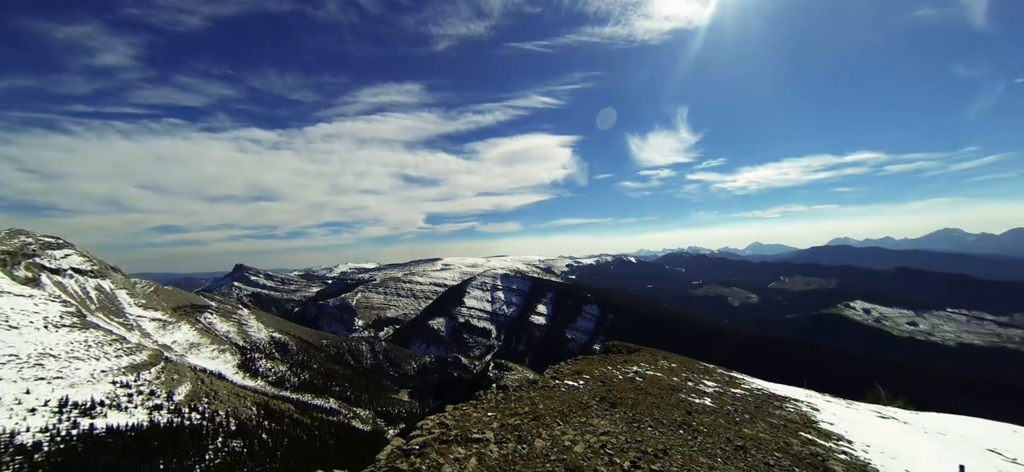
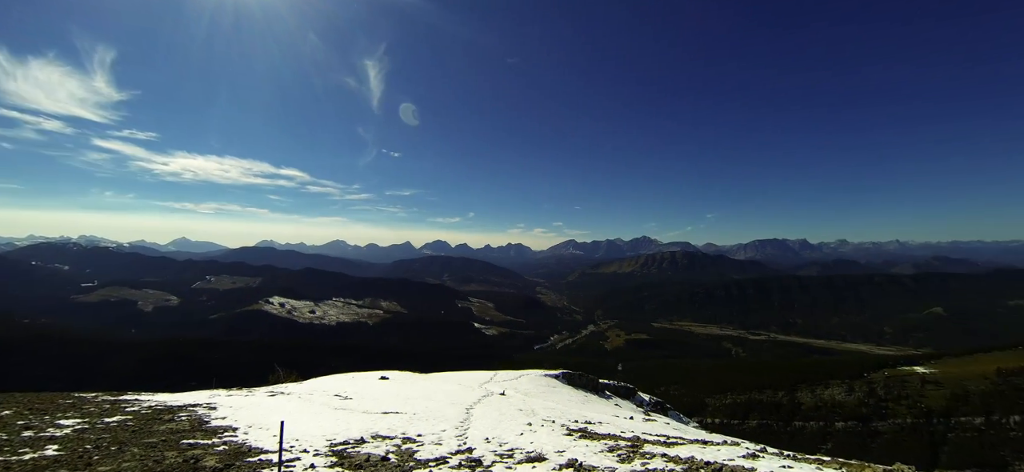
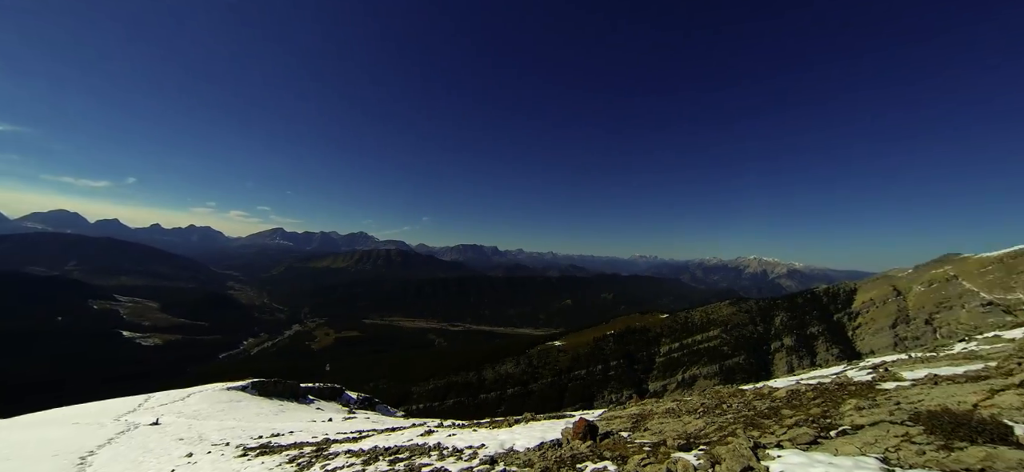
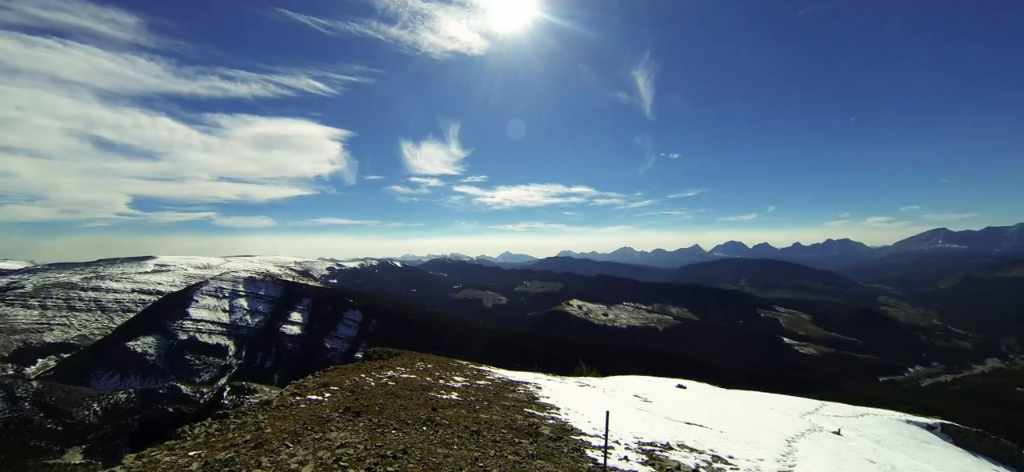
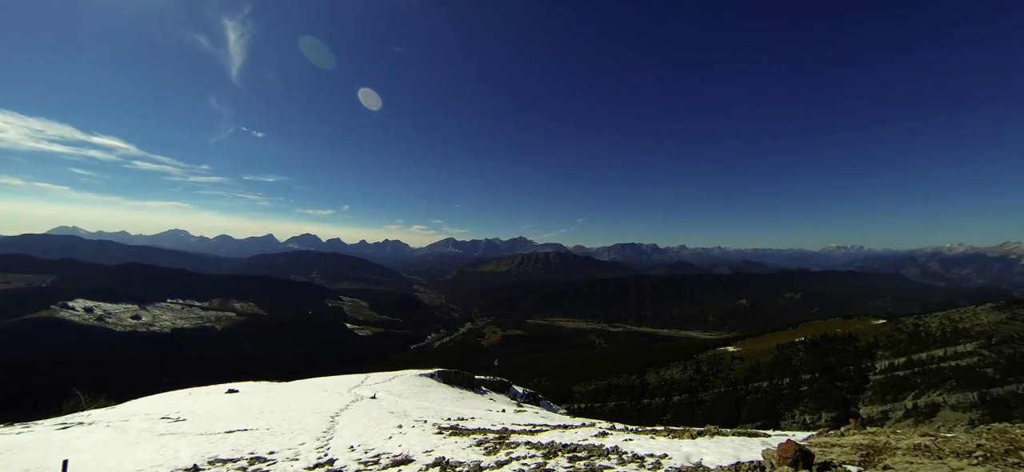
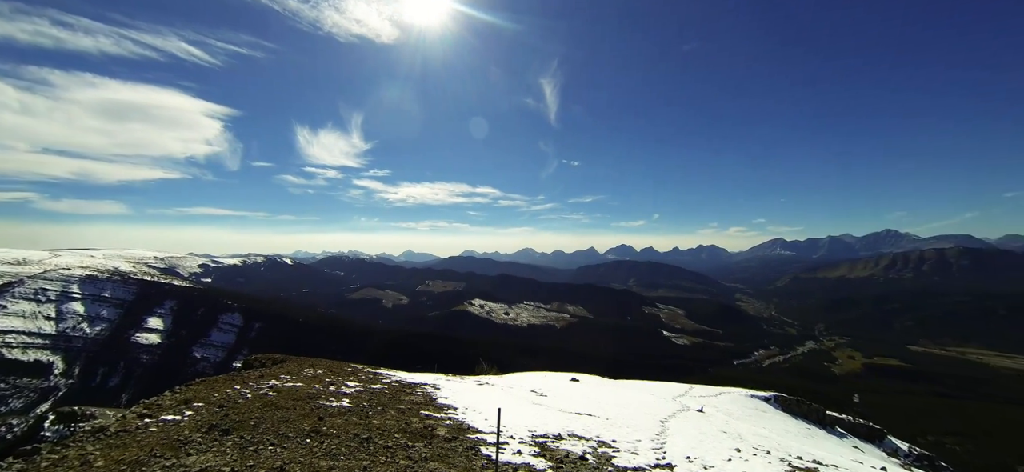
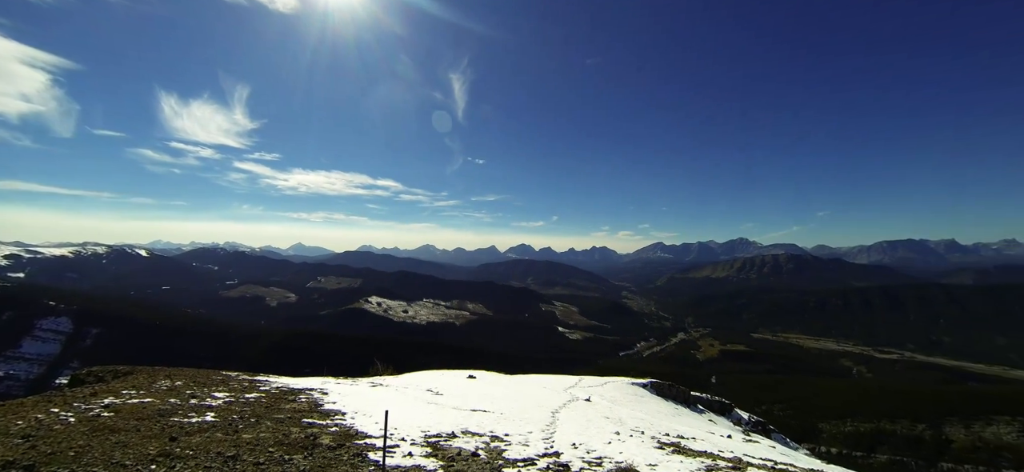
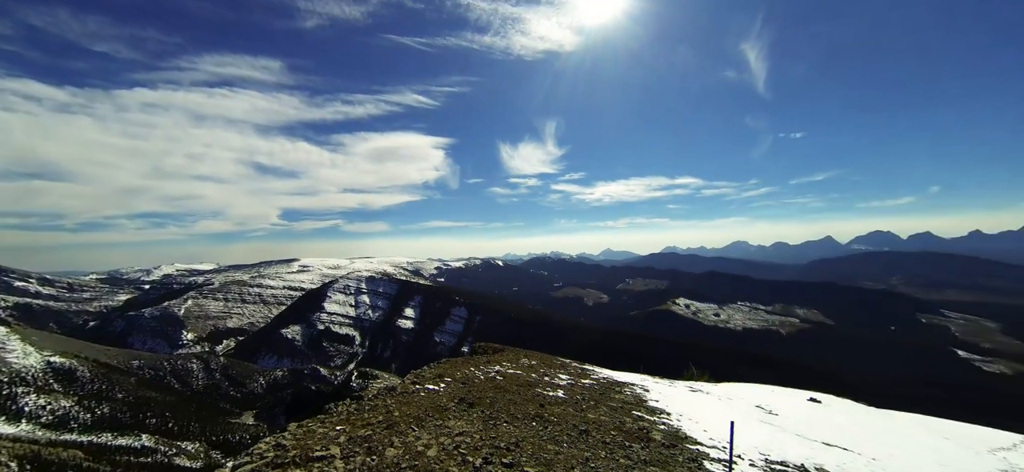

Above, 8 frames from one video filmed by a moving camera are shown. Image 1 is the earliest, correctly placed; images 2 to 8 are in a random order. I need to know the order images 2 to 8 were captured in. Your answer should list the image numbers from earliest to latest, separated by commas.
8, 4, 6, 7, 2, 5, 3
